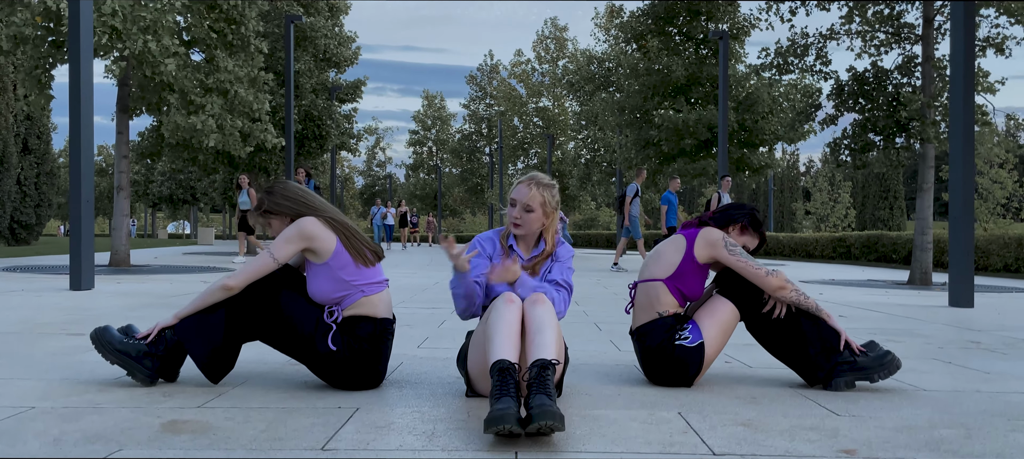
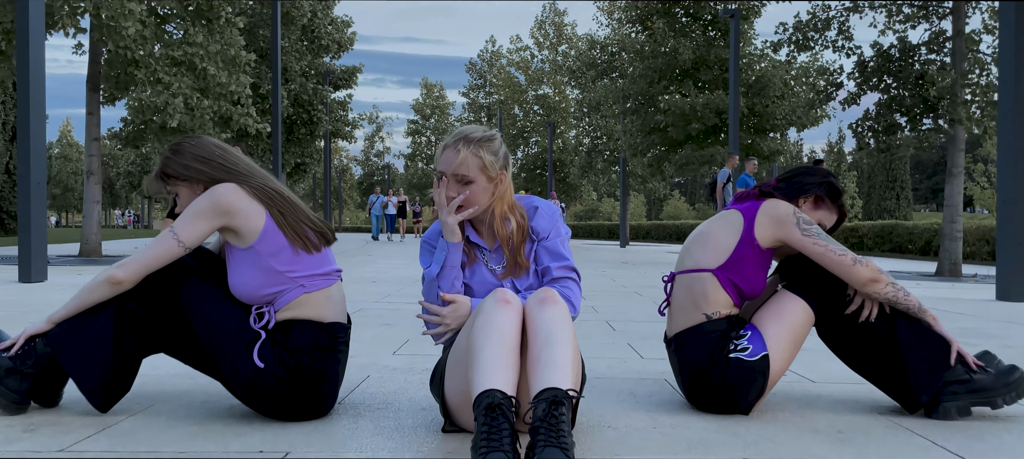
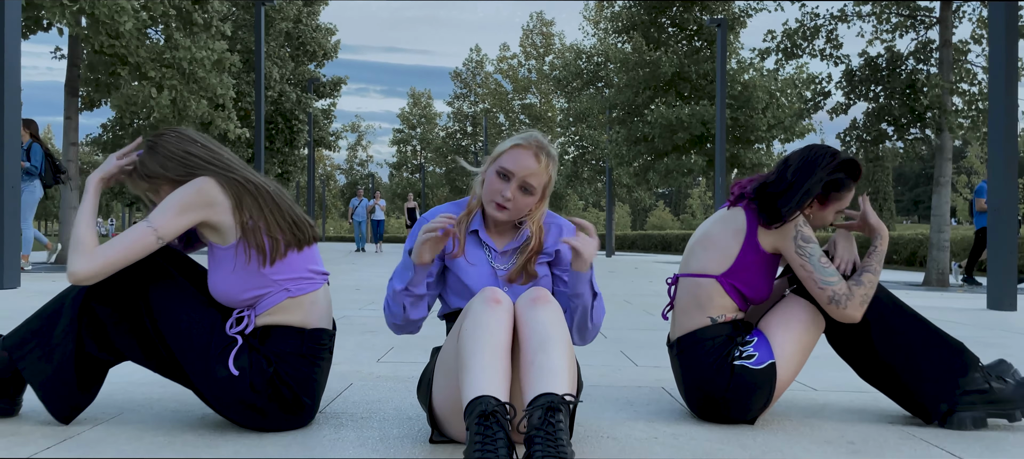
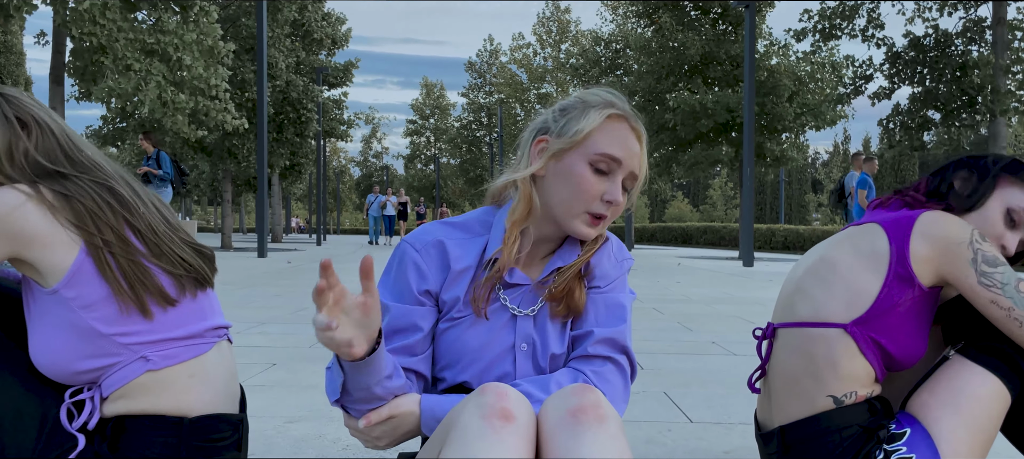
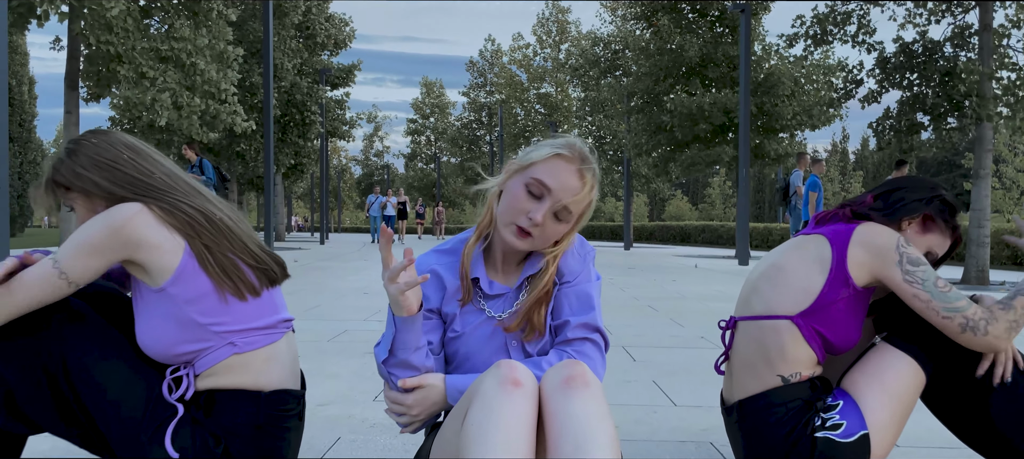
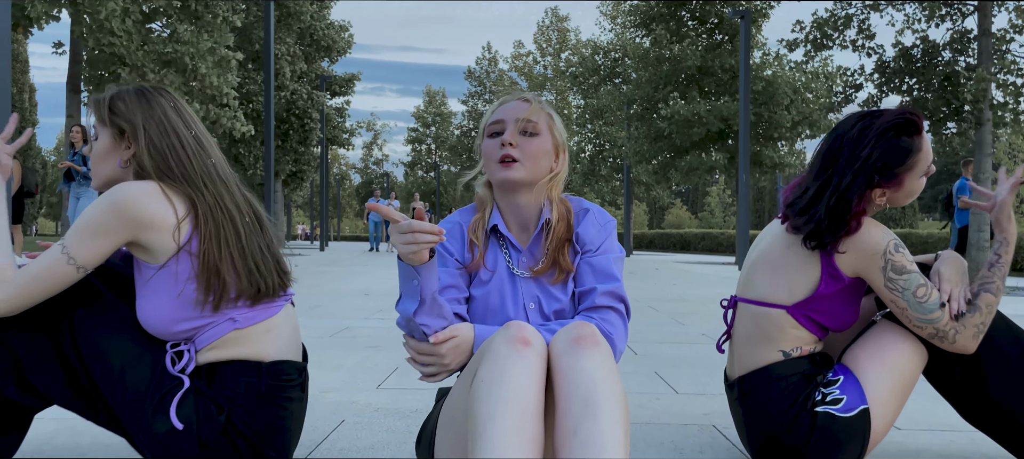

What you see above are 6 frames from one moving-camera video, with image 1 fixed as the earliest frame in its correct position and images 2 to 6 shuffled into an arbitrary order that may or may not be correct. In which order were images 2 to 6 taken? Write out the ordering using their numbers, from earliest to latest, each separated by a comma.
2, 5, 4, 6, 3
